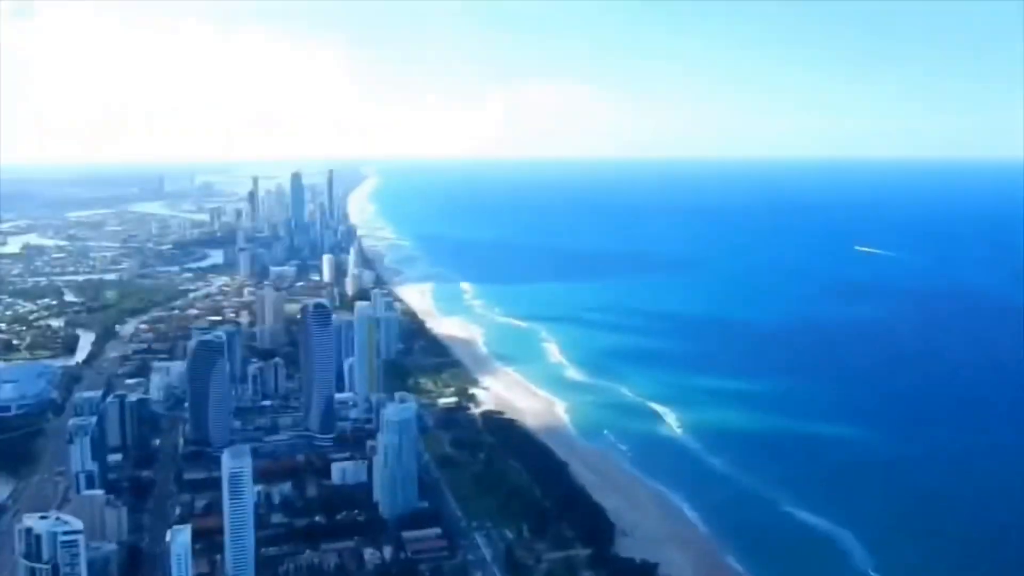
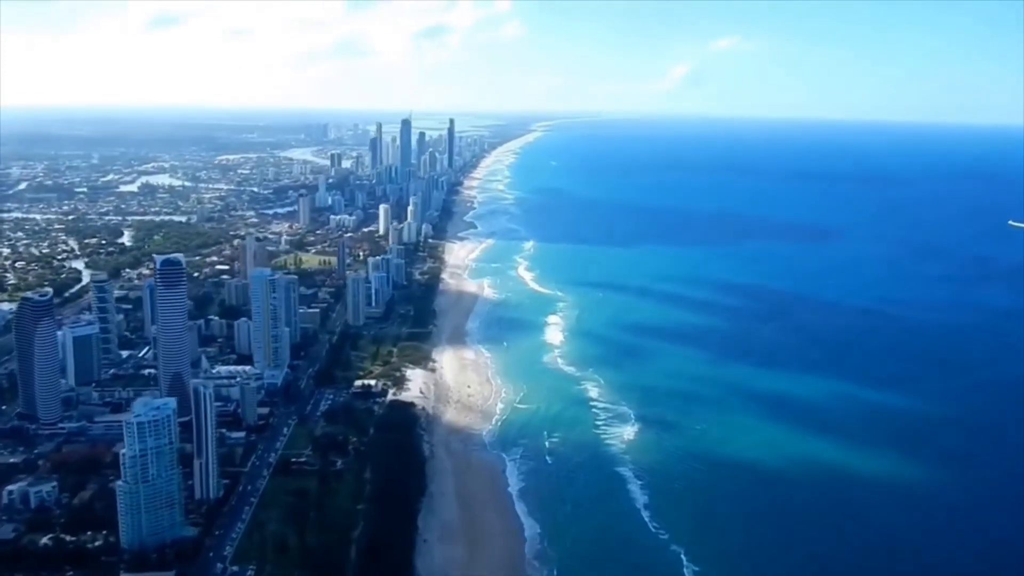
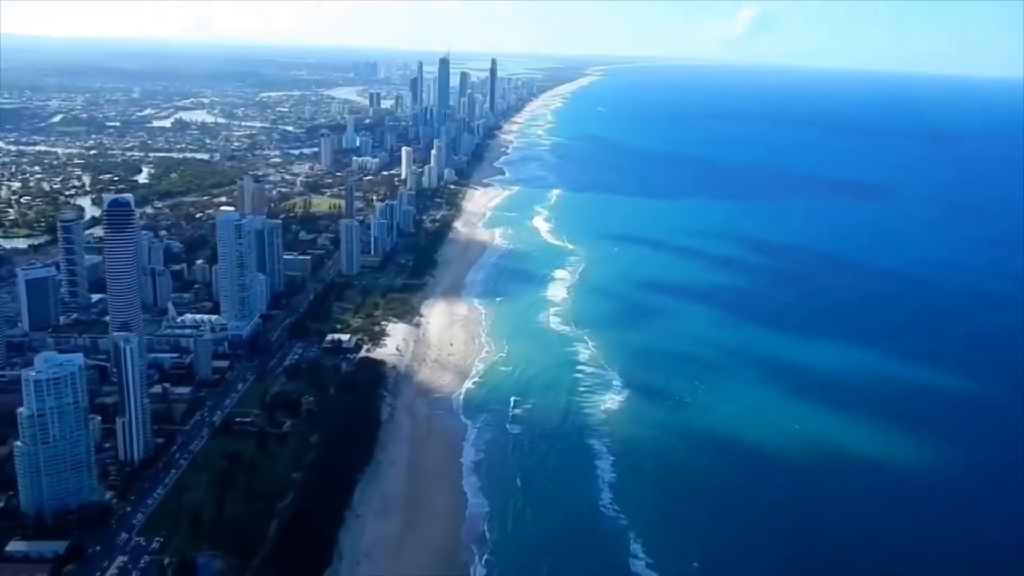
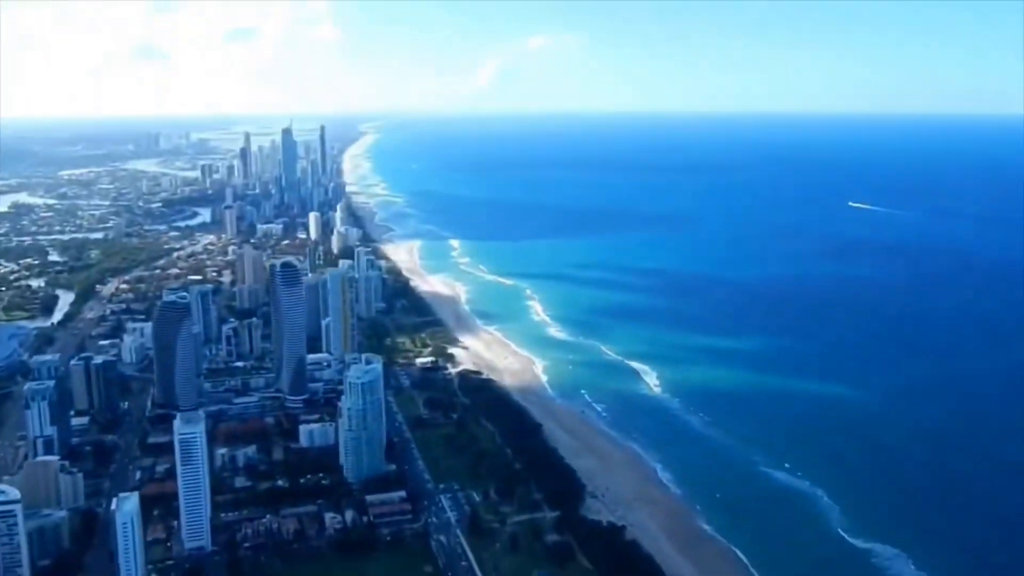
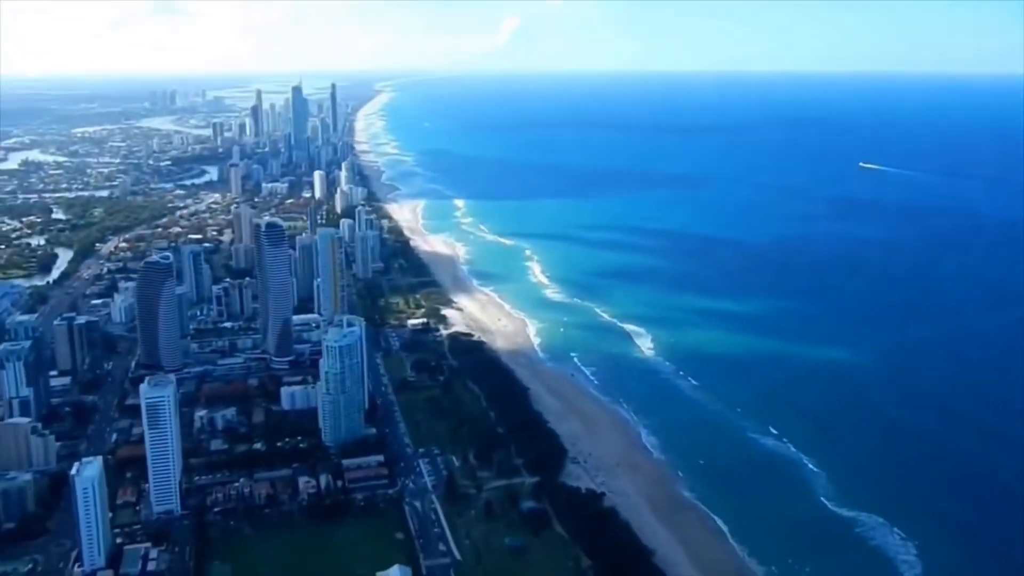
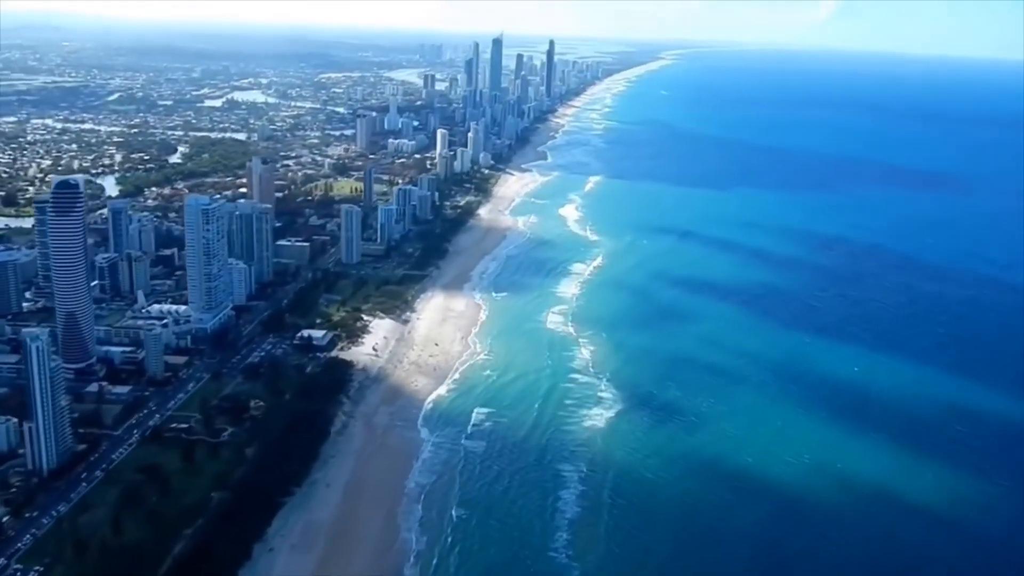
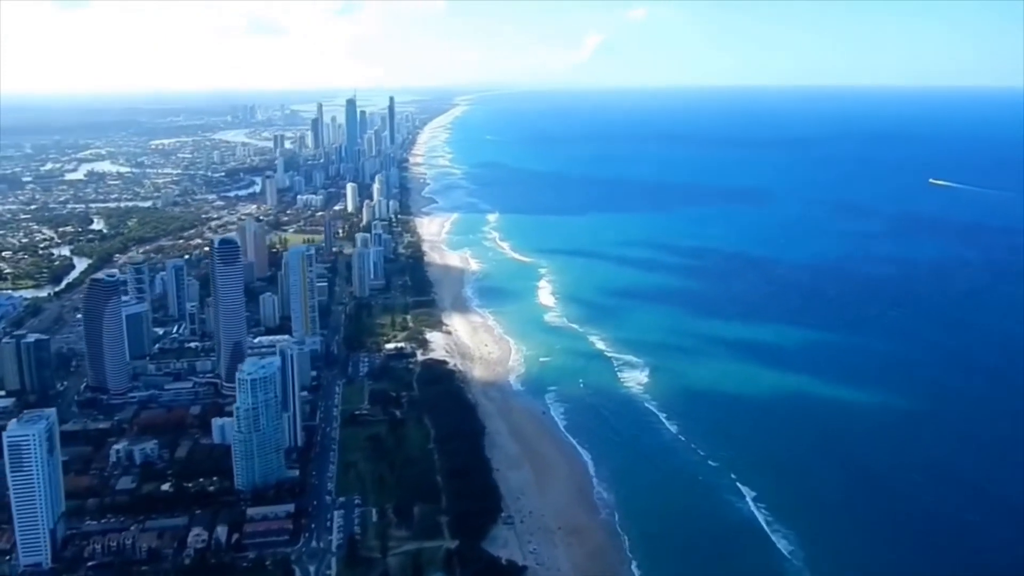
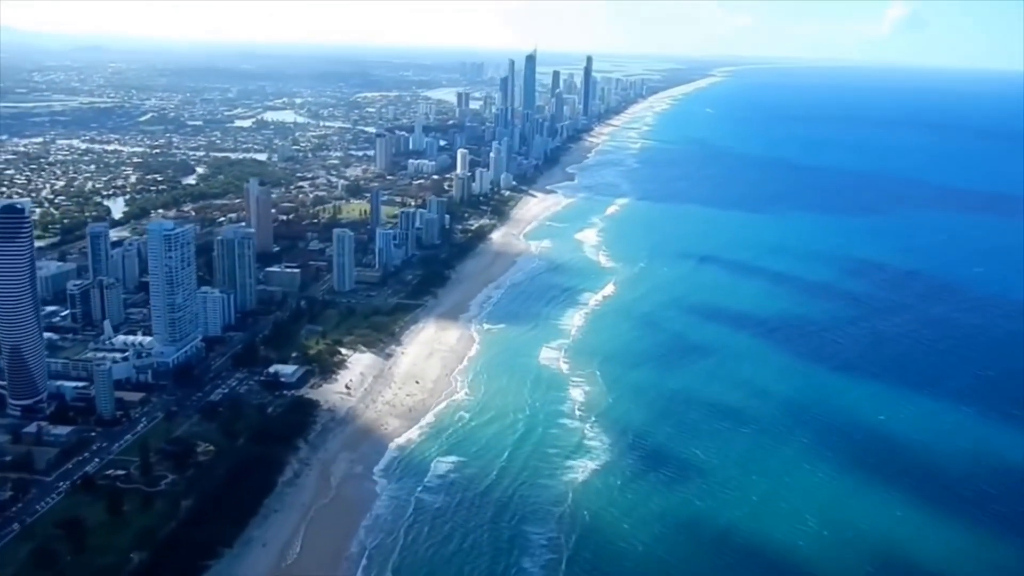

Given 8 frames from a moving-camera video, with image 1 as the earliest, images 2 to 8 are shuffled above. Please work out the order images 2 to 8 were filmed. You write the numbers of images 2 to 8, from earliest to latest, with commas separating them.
4, 5, 7, 2, 3, 6, 8
